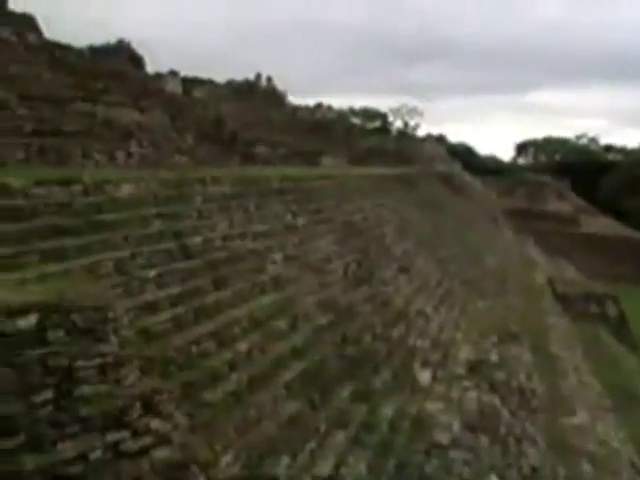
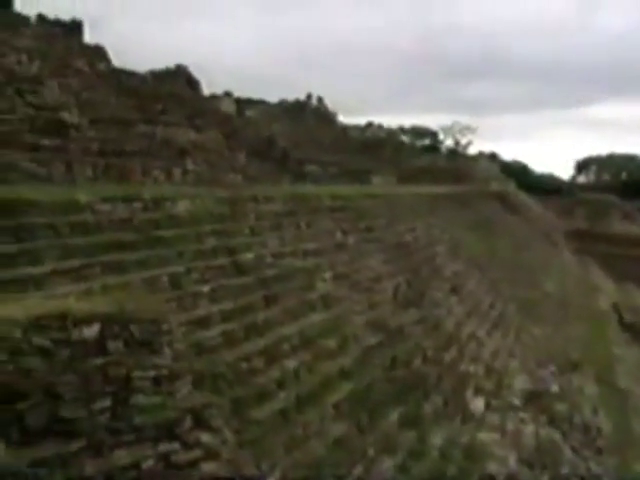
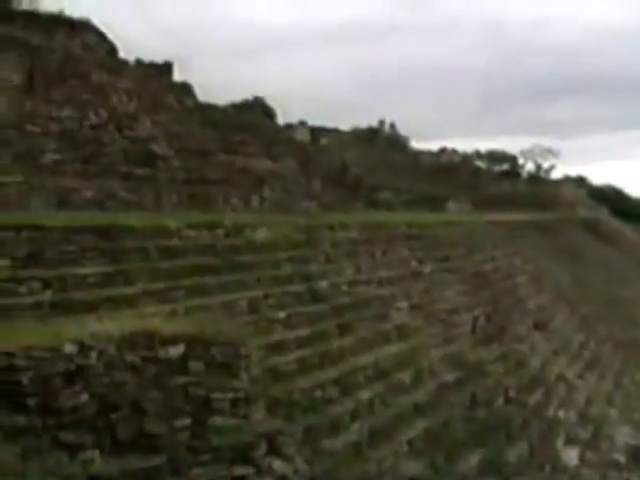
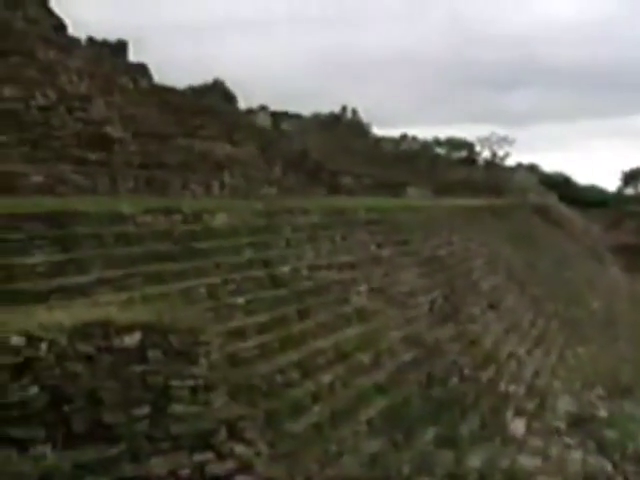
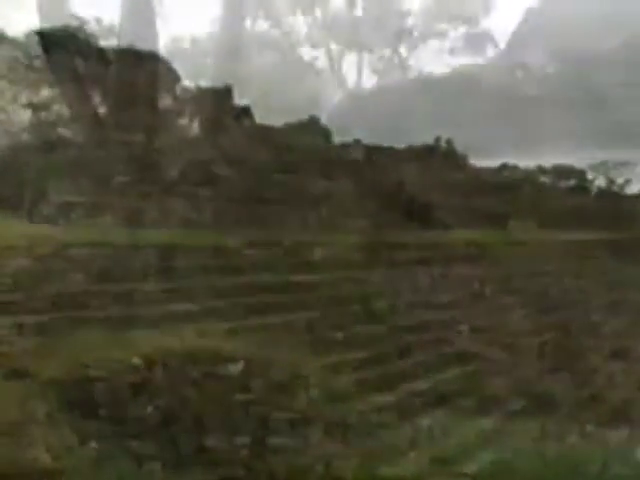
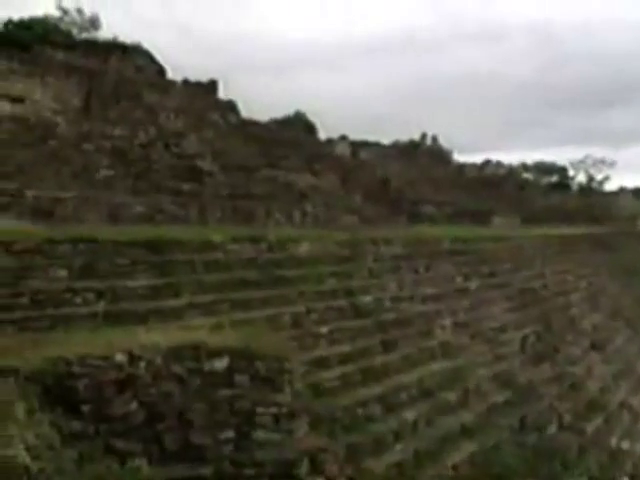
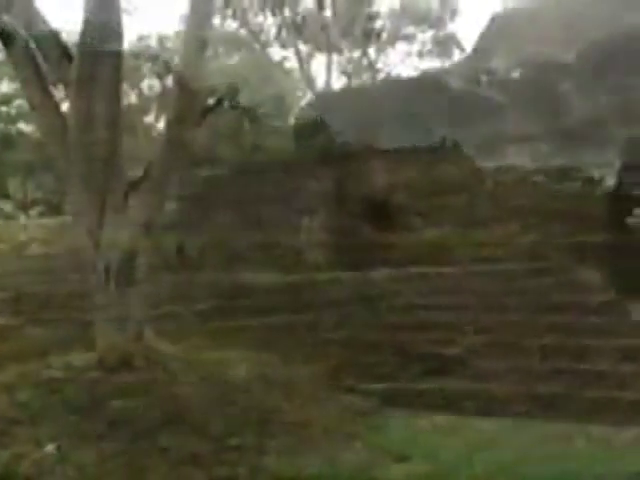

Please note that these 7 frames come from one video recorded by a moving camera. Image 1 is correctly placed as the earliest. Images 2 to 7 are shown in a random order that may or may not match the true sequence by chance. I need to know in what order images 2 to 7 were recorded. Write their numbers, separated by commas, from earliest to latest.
2, 4, 3, 6, 5, 7
